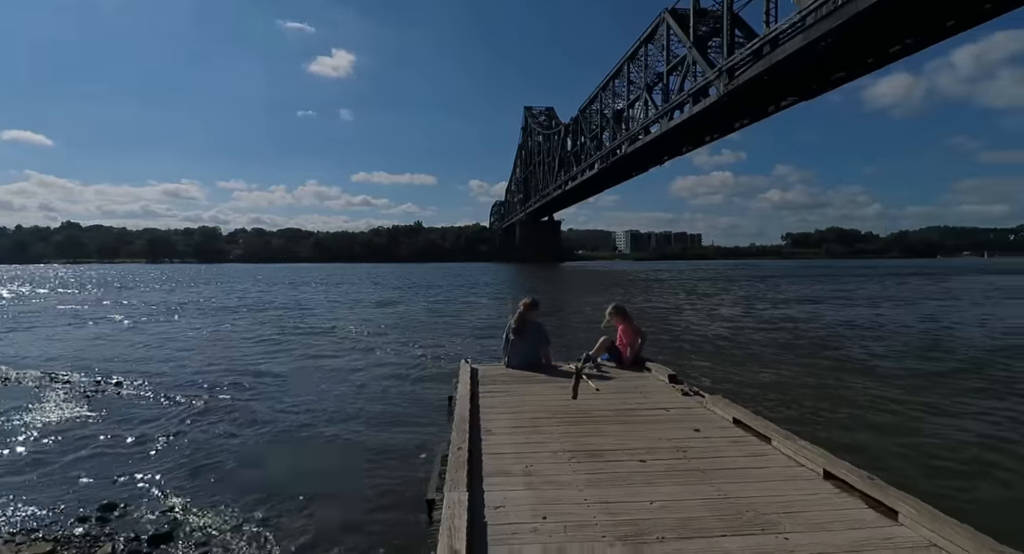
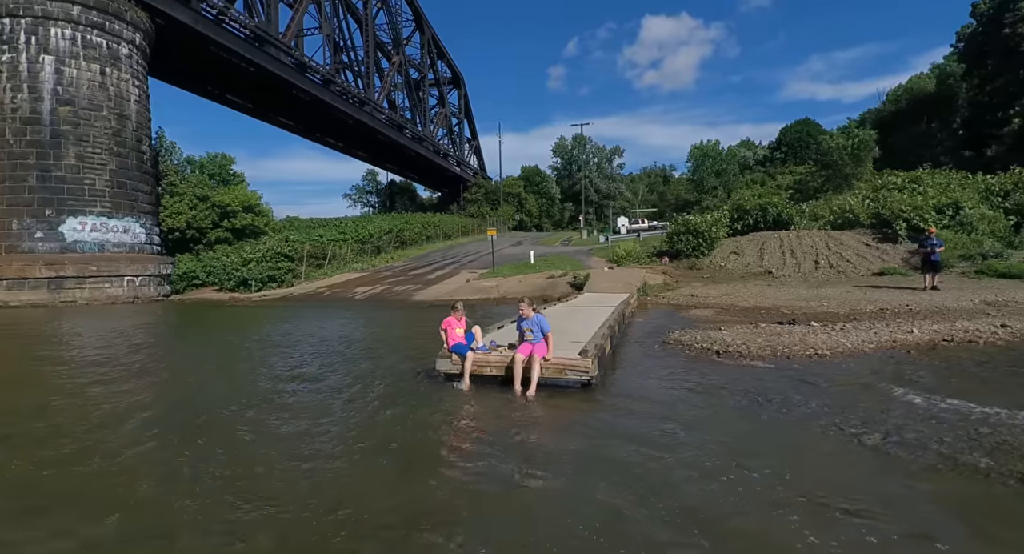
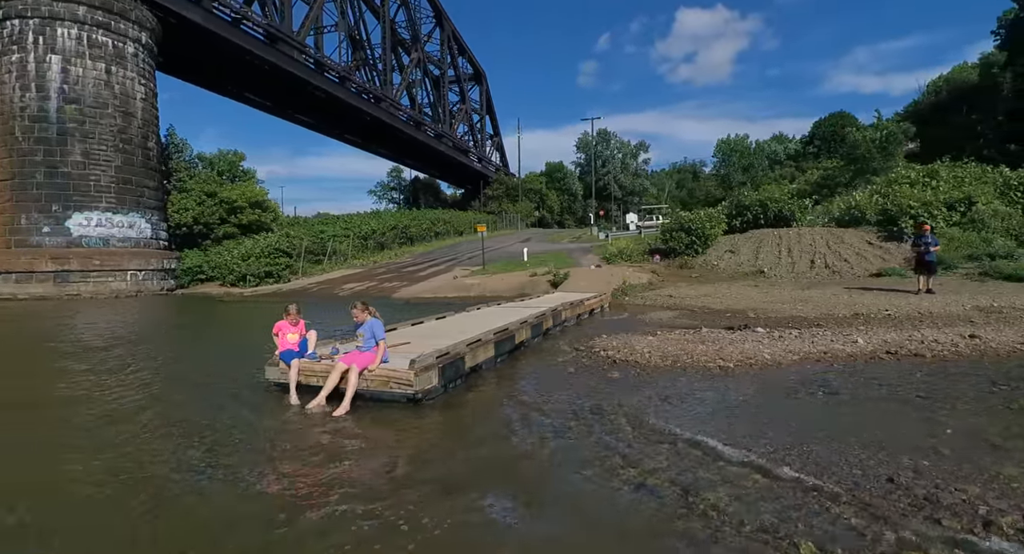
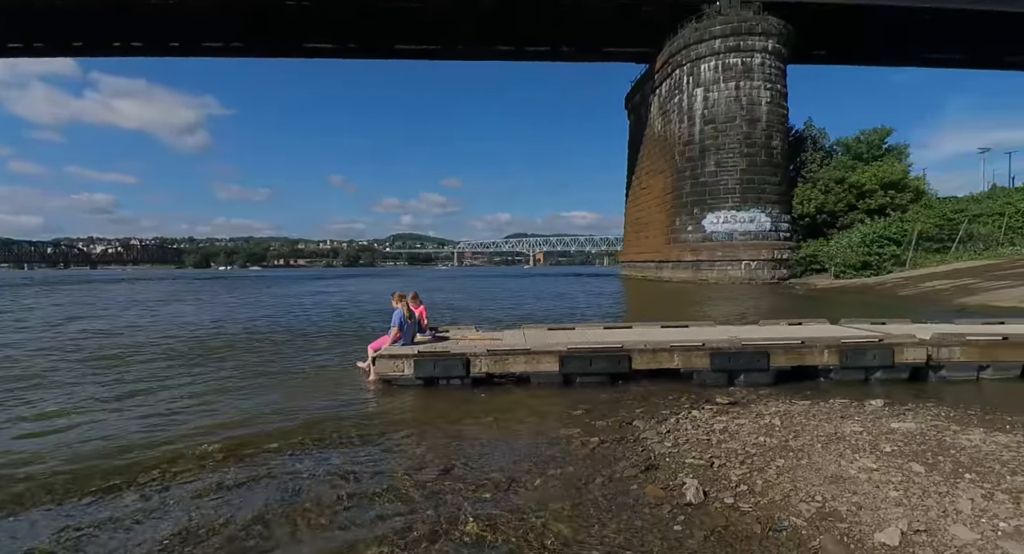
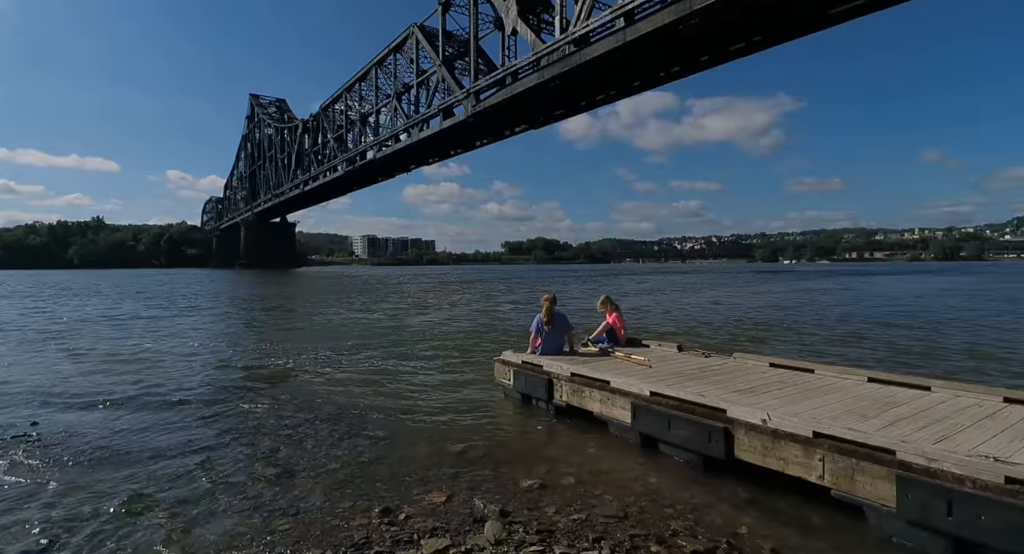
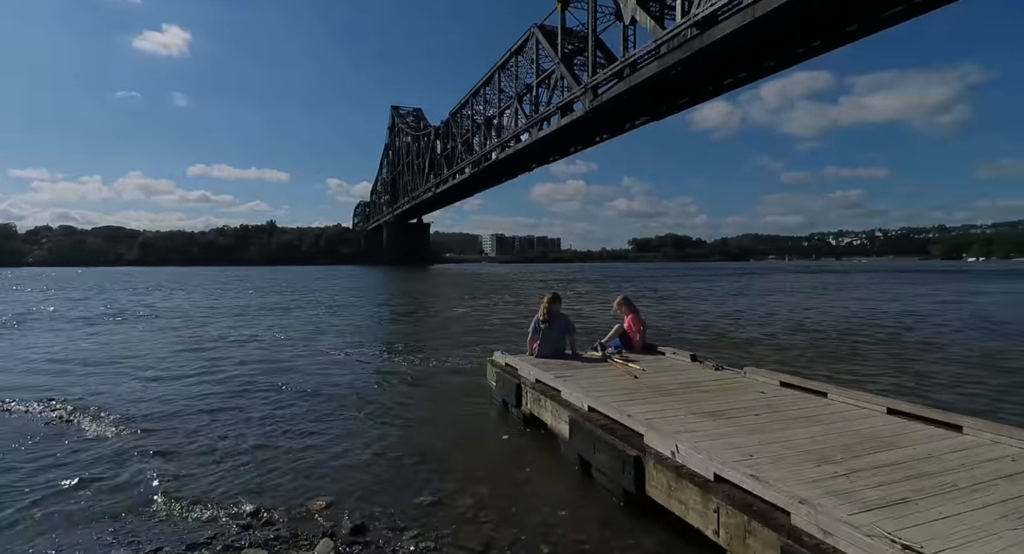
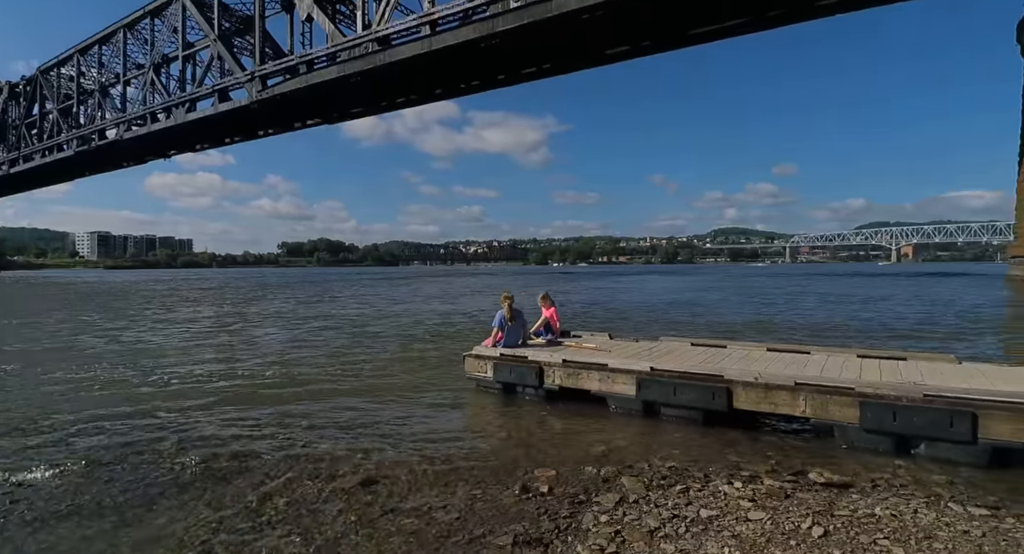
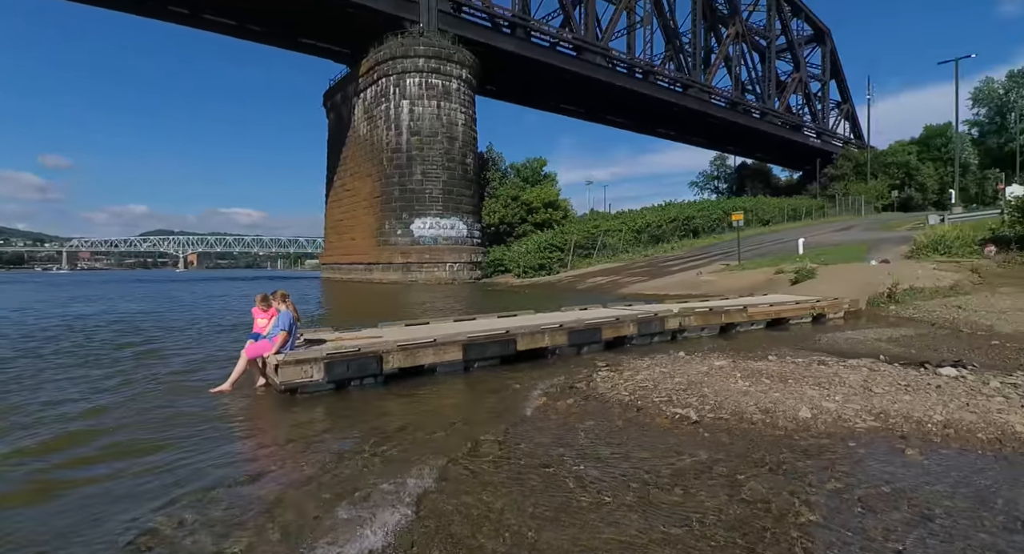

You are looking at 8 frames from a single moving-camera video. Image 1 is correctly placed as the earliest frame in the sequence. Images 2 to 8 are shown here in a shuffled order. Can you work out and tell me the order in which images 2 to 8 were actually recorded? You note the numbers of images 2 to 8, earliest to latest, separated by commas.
6, 5, 7, 4, 8, 3, 2
